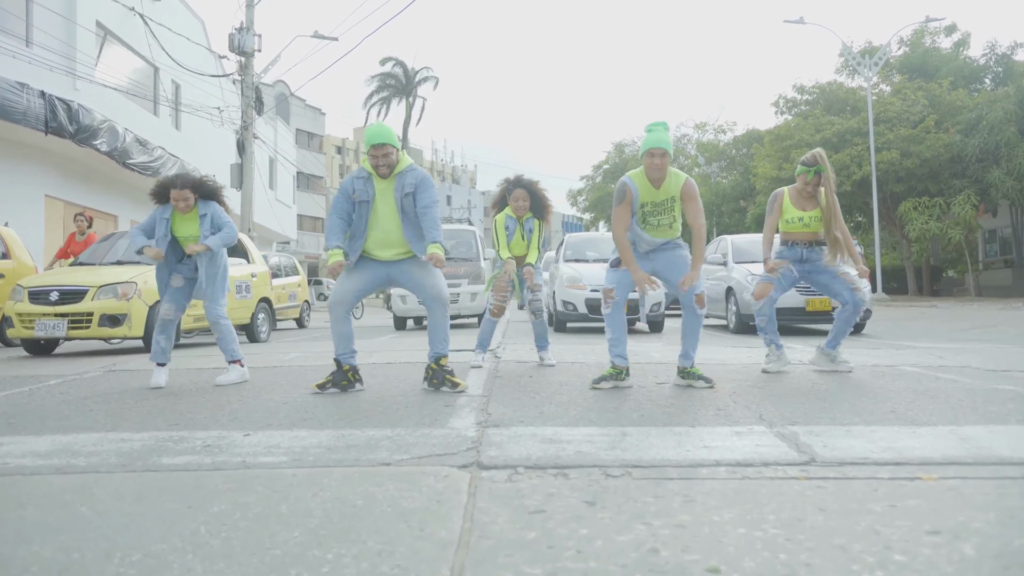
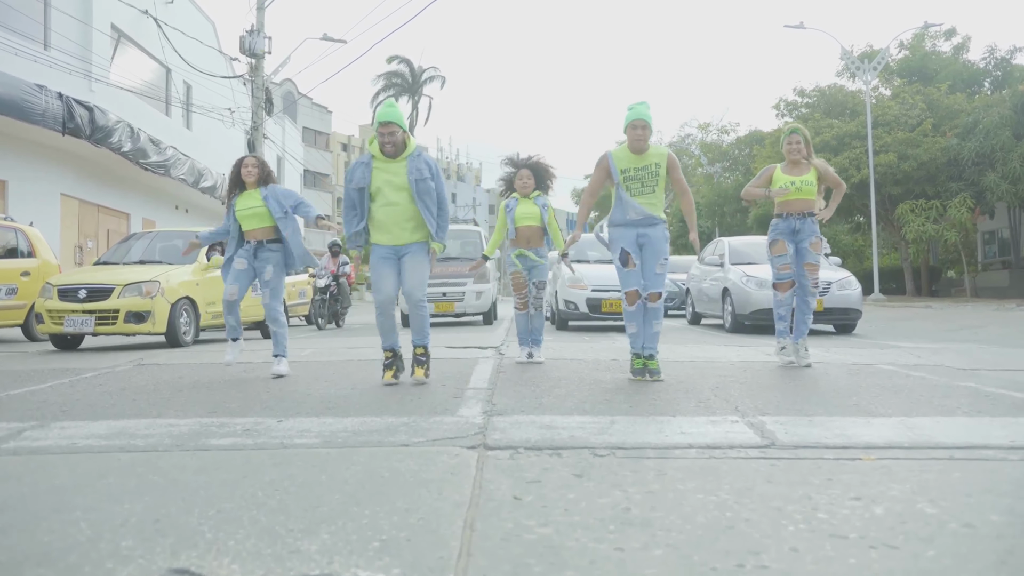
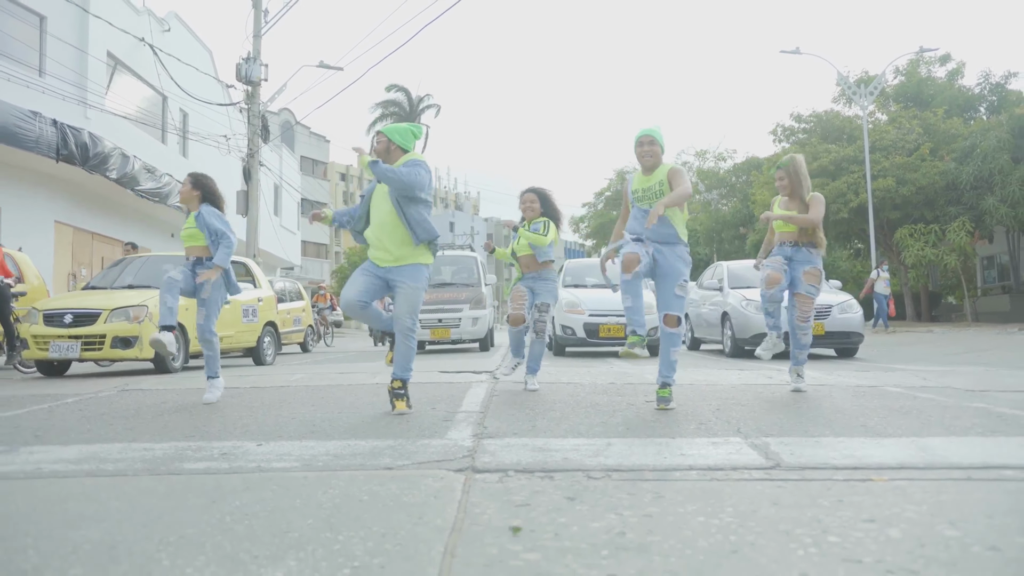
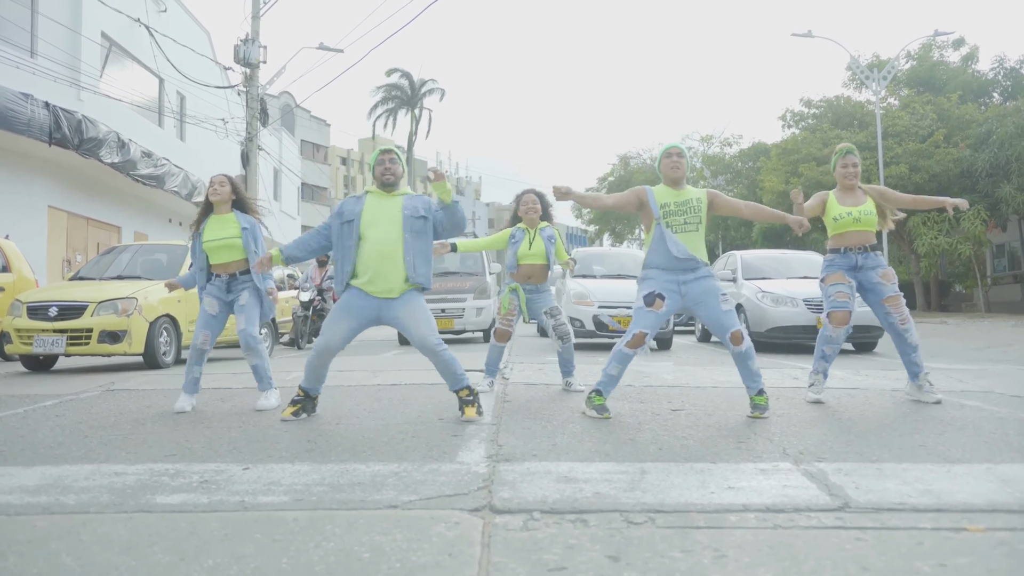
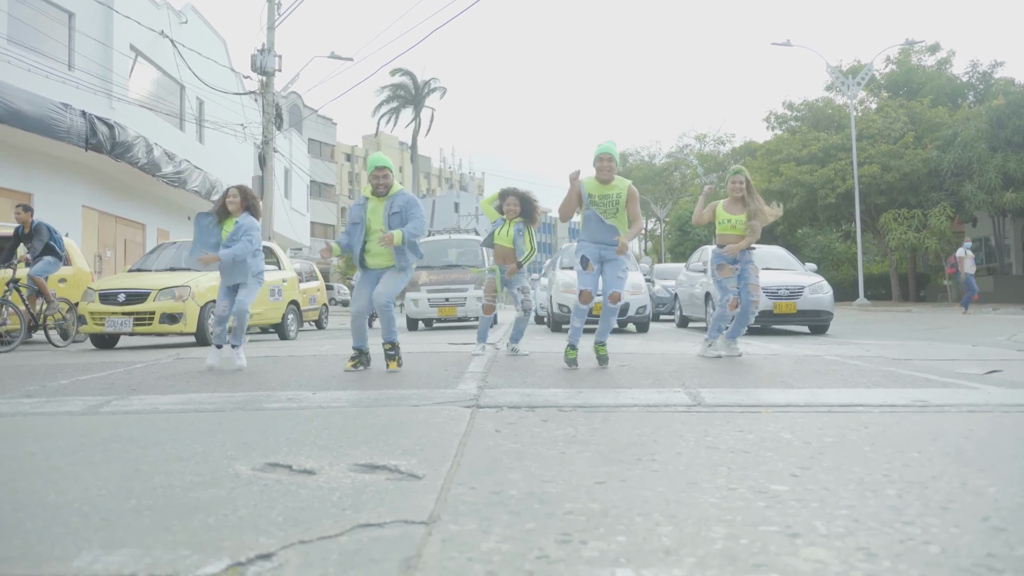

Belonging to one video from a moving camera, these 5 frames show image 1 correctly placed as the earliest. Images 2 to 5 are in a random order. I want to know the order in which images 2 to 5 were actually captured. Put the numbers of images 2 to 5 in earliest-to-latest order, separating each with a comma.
3, 5, 2, 4
